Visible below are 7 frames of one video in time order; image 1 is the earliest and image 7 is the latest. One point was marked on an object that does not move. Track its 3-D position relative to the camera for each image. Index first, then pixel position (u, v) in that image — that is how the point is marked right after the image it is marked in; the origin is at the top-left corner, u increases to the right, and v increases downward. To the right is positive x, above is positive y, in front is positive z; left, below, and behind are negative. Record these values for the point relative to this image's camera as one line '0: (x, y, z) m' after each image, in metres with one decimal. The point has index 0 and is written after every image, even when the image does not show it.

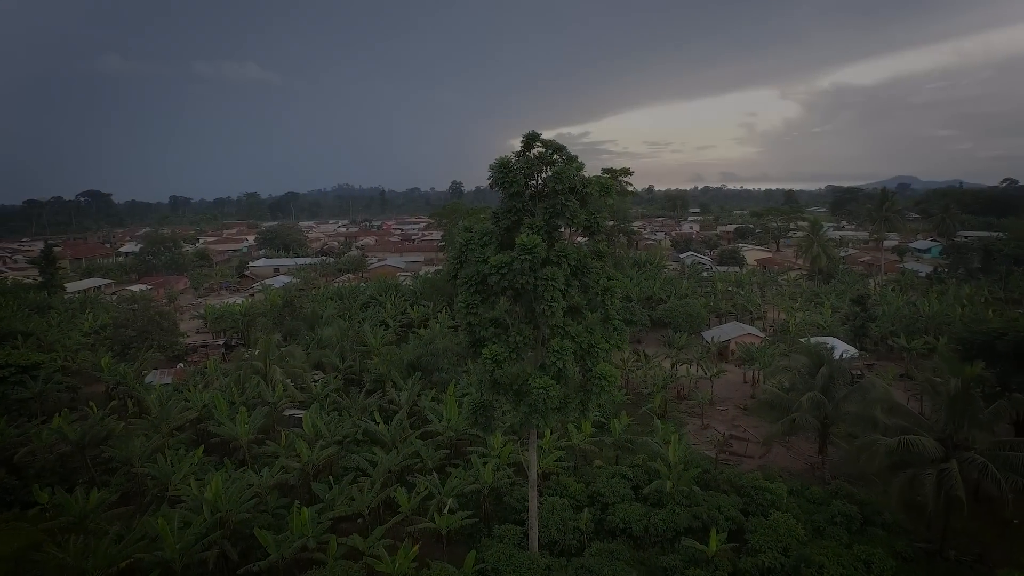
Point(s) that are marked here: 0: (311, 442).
0: (-4.6, -3.5, +11.4) m
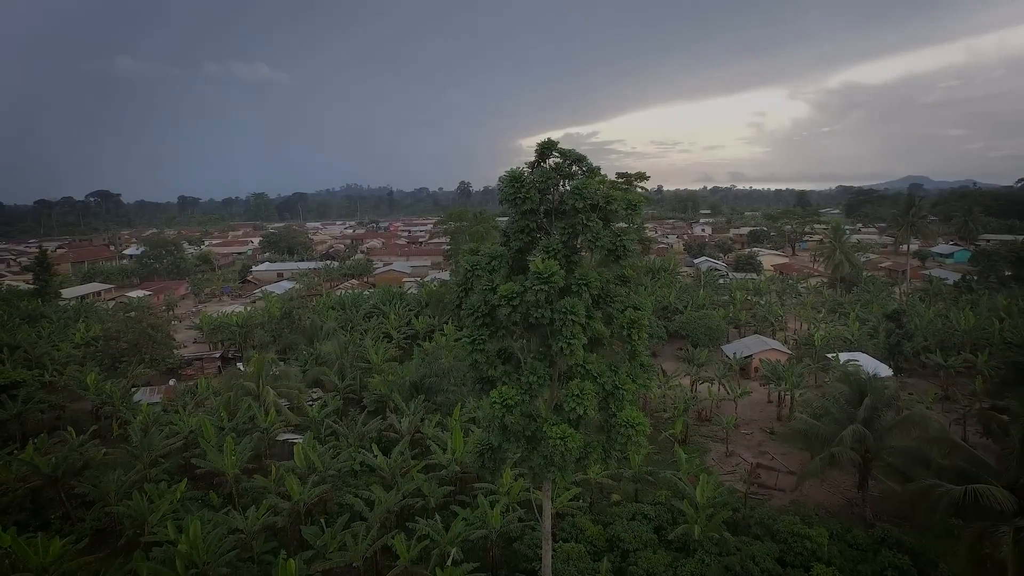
0: (-4.3, -3.9, +10.5) m
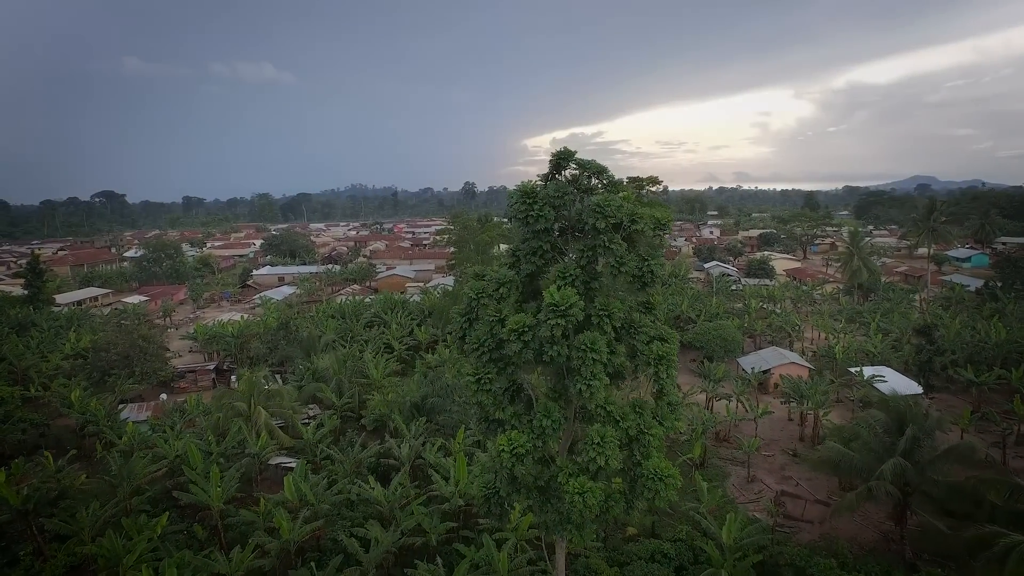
0: (-4.2, -4.3, +9.7) m
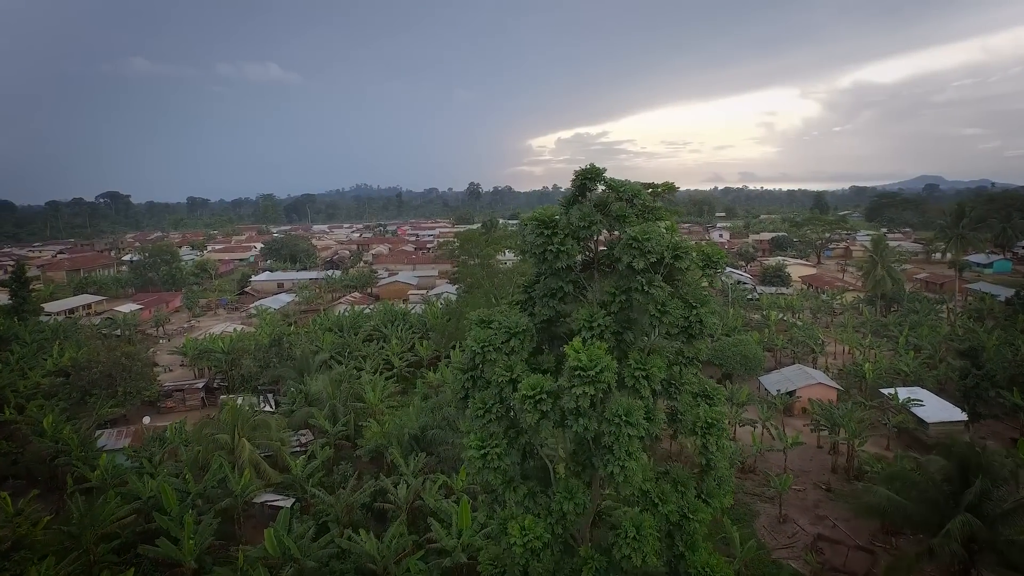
0: (-4.0, -4.8, +8.6) m
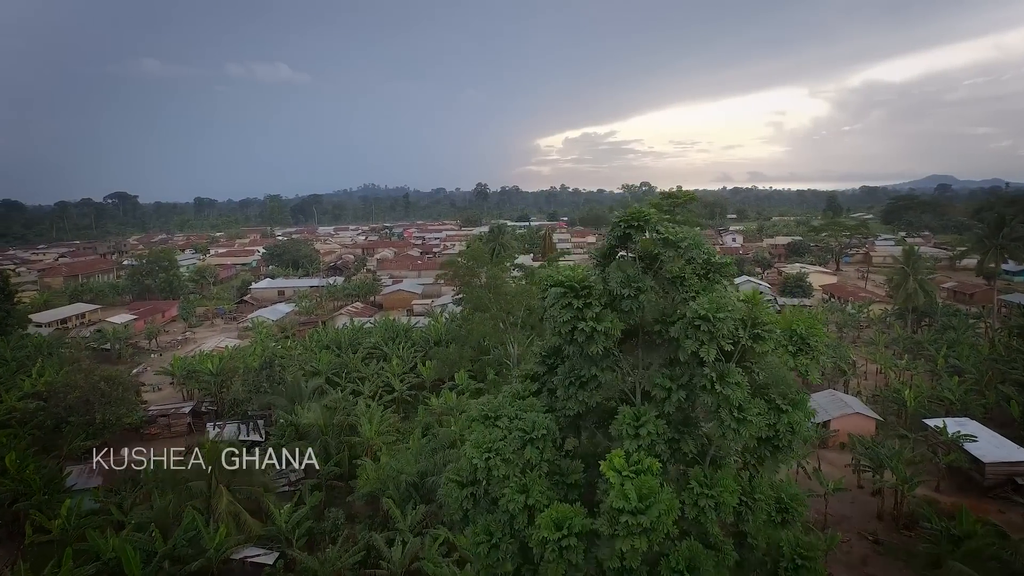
0: (-3.9, -5.4, +7.3) m
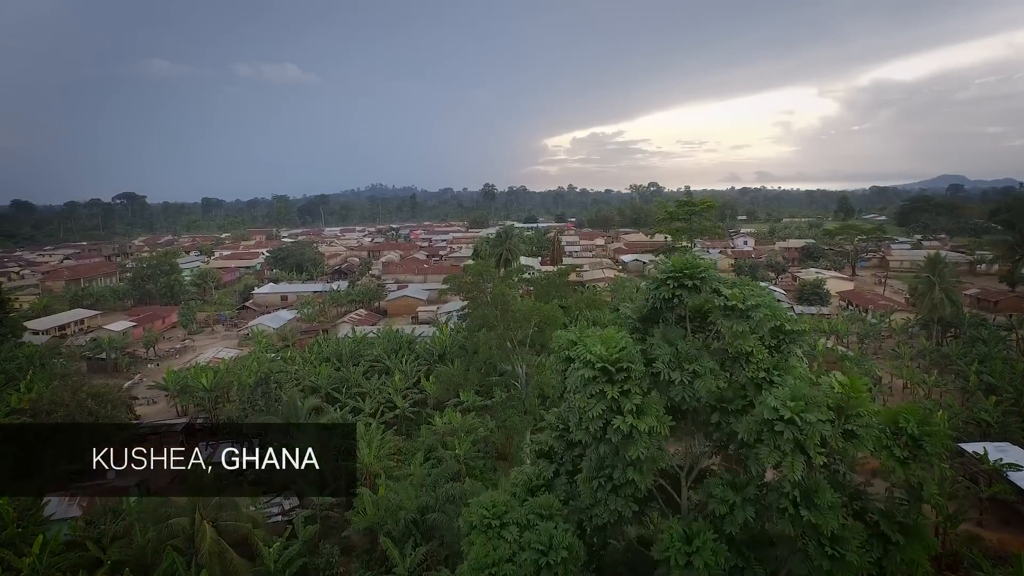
0: (-3.8, -5.7, +6.5) m
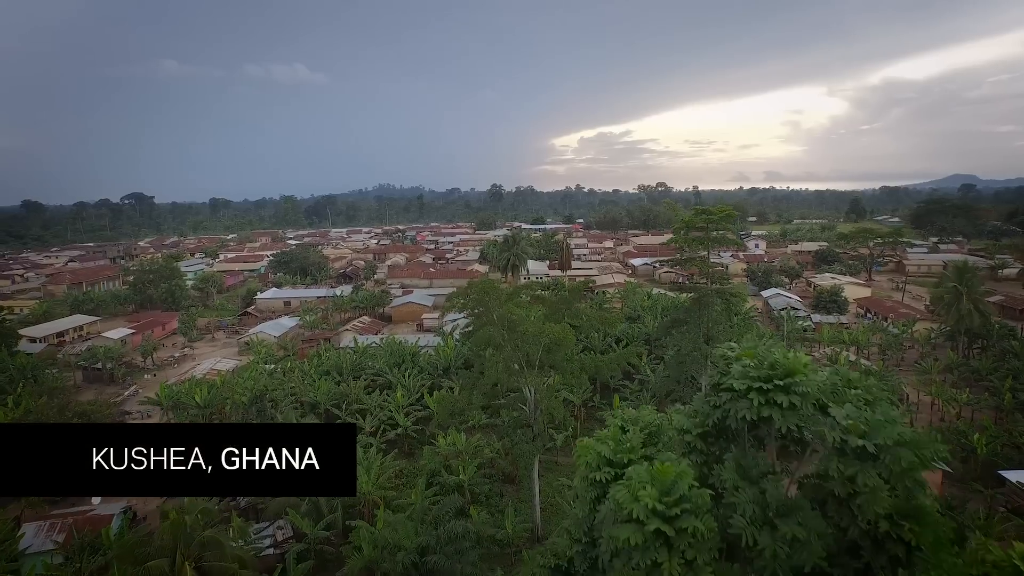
0: (-3.7, -6.1, +5.8) m
